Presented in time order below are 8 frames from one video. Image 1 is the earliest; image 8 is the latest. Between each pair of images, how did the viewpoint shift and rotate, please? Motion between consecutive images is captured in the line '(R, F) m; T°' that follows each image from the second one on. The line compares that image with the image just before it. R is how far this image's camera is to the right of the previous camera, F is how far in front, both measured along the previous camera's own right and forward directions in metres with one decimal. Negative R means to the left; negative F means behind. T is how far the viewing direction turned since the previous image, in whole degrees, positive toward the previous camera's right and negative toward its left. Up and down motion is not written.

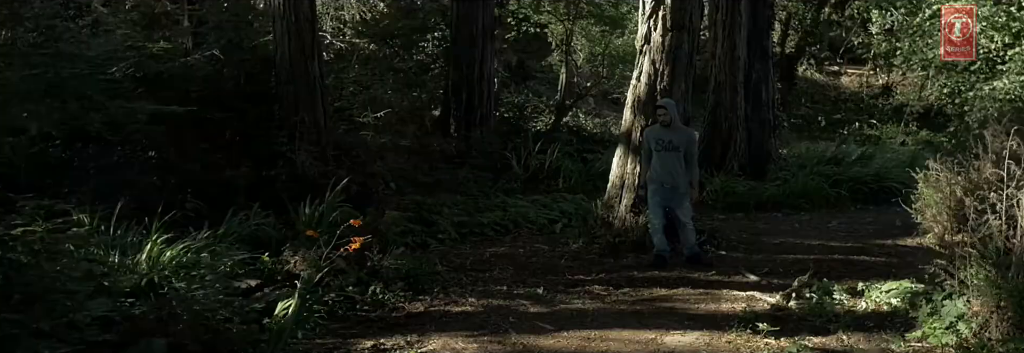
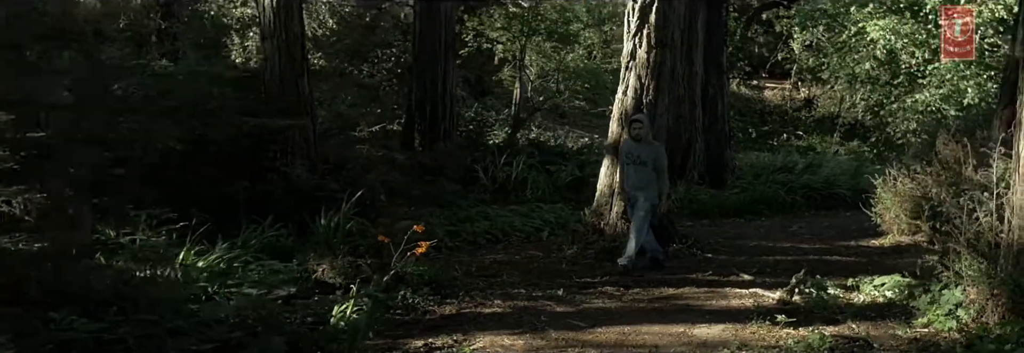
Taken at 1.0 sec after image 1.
(-0.9, -0.4) m; +5°
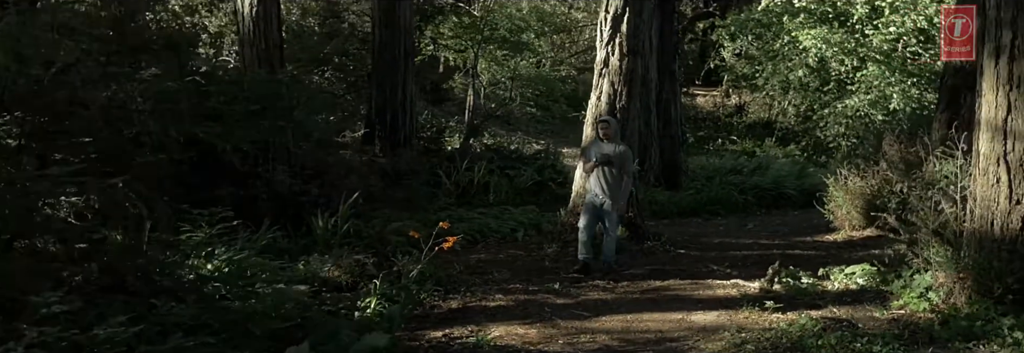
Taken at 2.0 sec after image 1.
(-0.7, -0.4) m; +5°
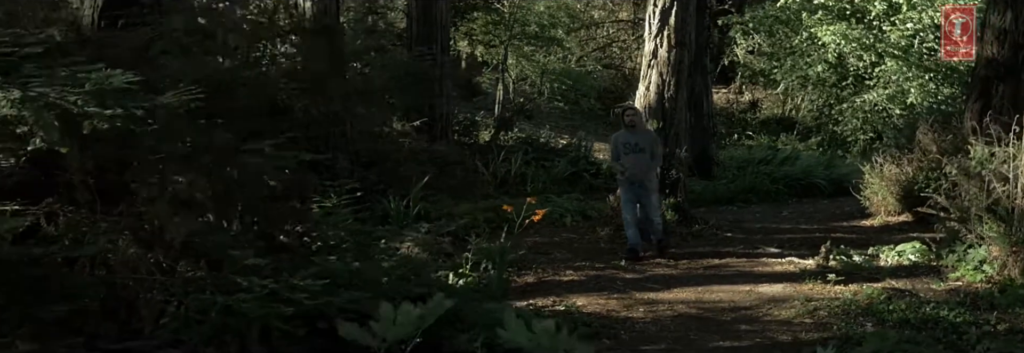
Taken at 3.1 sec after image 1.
(-0.6, -0.5) m; 0°
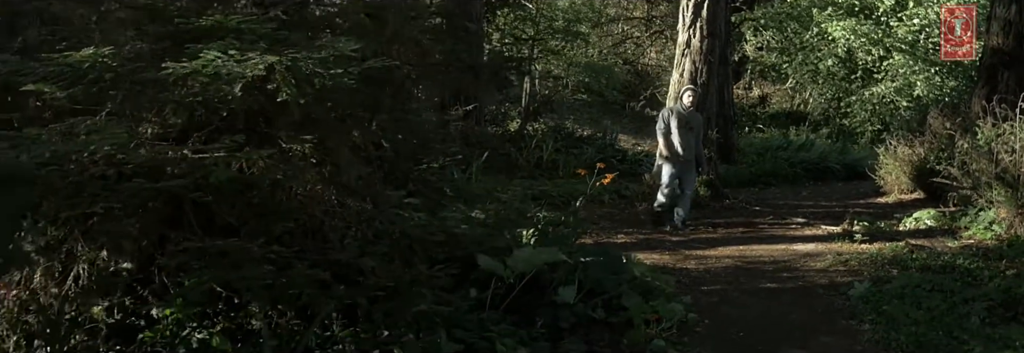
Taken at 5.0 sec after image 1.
(-0.6, -1.0) m; 0°
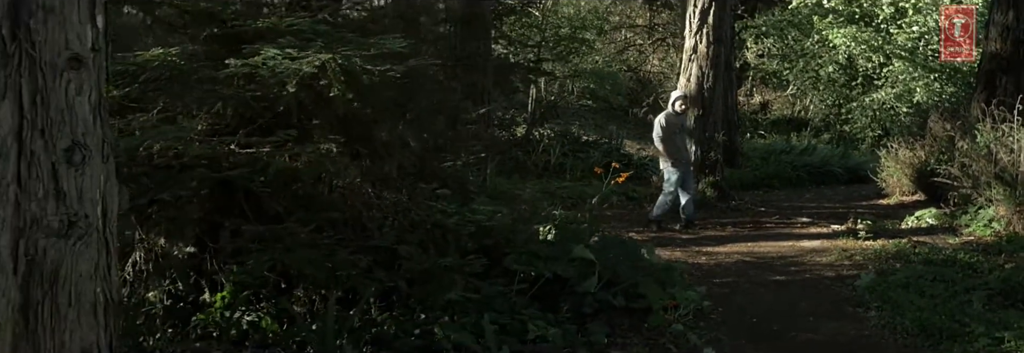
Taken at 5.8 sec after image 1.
(-0.2, -0.3) m; 0°
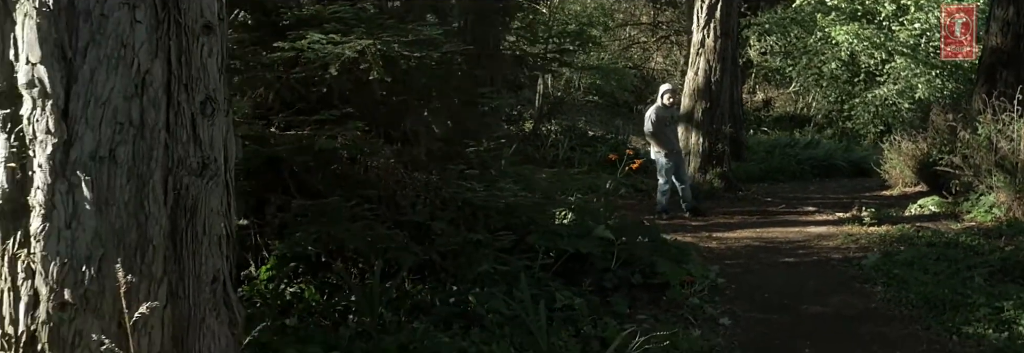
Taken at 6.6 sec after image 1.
(-0.1, -0.3) m; 0°
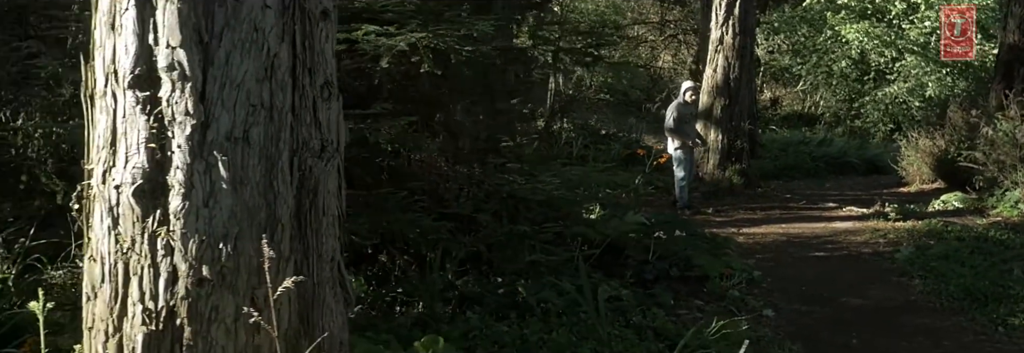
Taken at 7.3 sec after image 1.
(-0.2, -0.1) m; 0°
